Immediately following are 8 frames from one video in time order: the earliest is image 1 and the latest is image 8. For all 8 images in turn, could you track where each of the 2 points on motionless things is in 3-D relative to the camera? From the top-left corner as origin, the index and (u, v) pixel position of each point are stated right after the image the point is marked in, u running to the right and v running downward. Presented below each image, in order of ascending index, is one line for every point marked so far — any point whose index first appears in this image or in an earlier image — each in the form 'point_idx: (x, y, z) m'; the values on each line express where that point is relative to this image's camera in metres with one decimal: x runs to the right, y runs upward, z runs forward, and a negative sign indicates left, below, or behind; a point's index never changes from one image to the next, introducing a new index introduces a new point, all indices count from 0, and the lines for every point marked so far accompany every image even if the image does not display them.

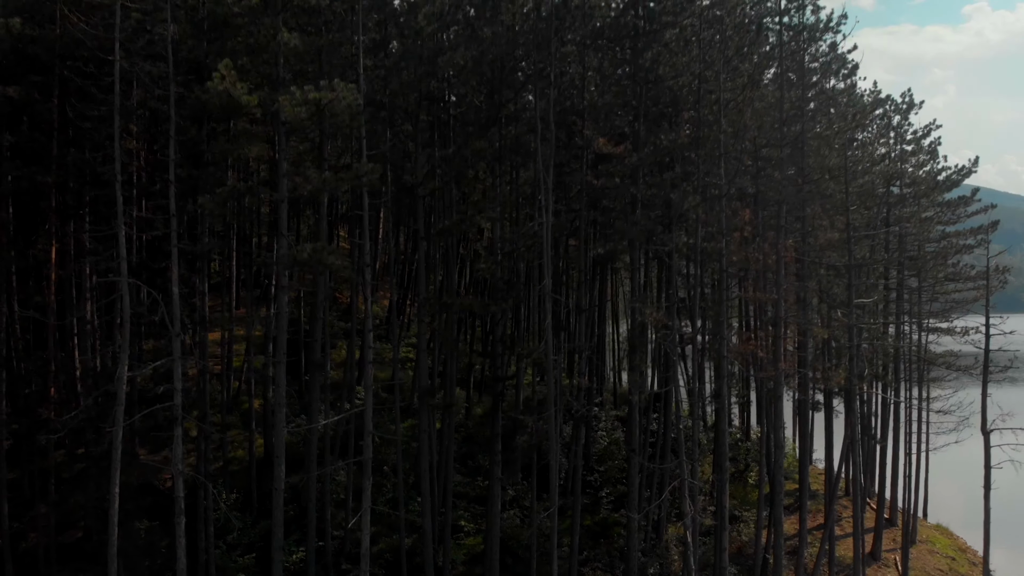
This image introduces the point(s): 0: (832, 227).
0: (+6.7, +1.2, +18.1) m
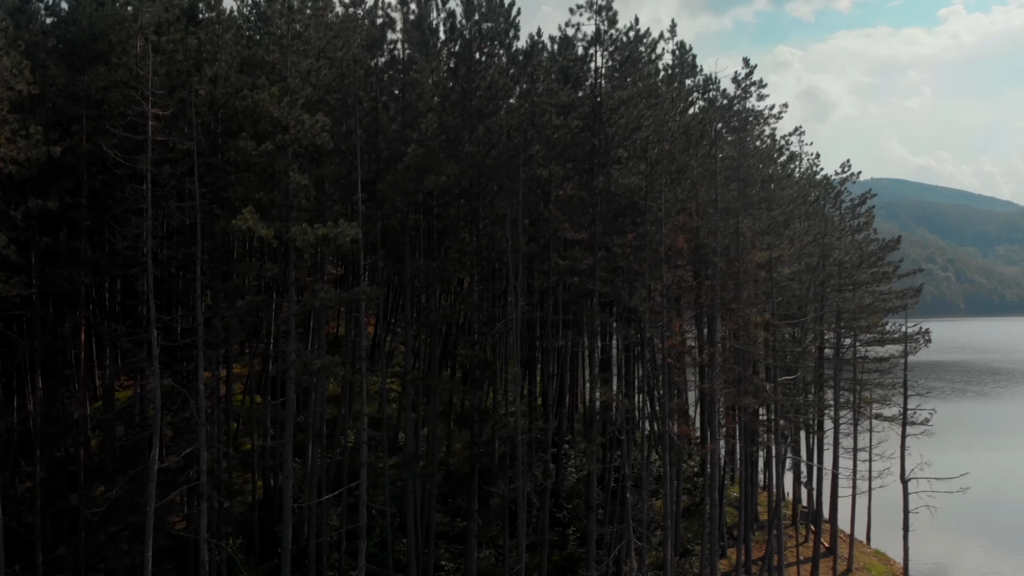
0: (+6.1, -0.6, +20.7) m
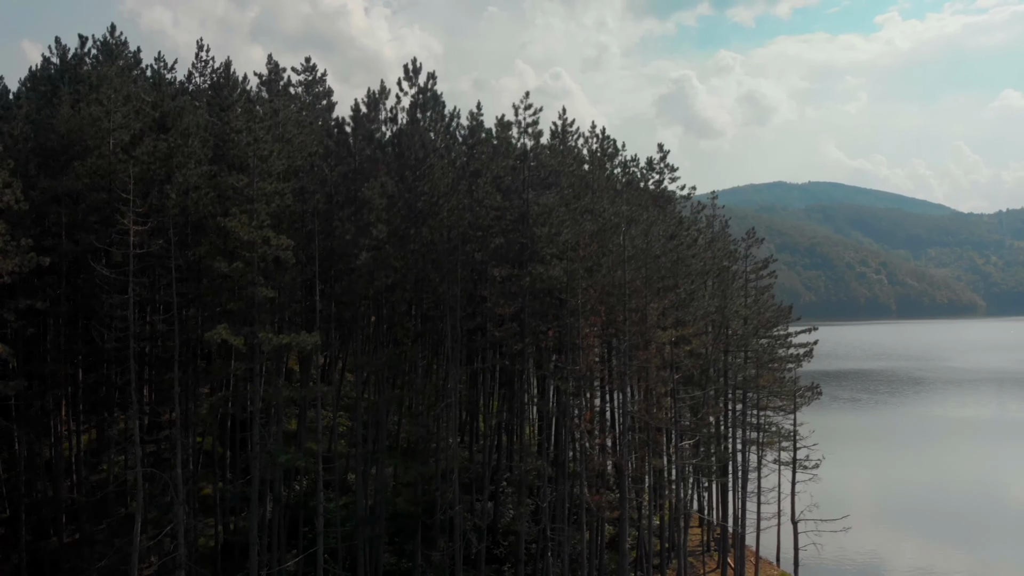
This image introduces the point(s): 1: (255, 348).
0: (+4.4, -2.5, +23.7) m
1: (-5.6, -1.3, +18.3) m
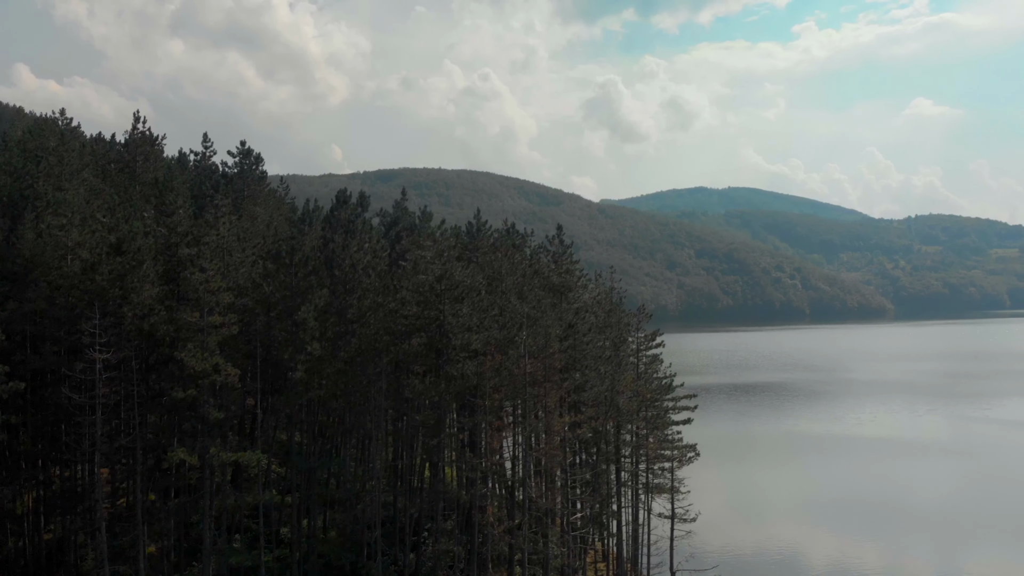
0: (+1.7, -5.5, +27.6) m
1: (-7.8, -4.3, +21.4) m
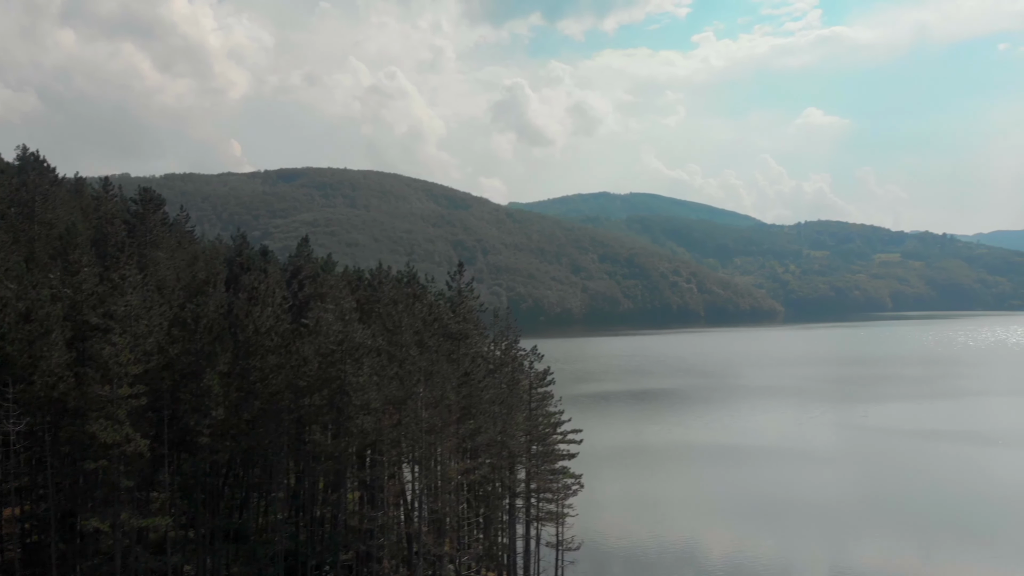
0: (-1.9, -7.5, +29.9) m
1: (-10.7, -6.3, +22.7) m
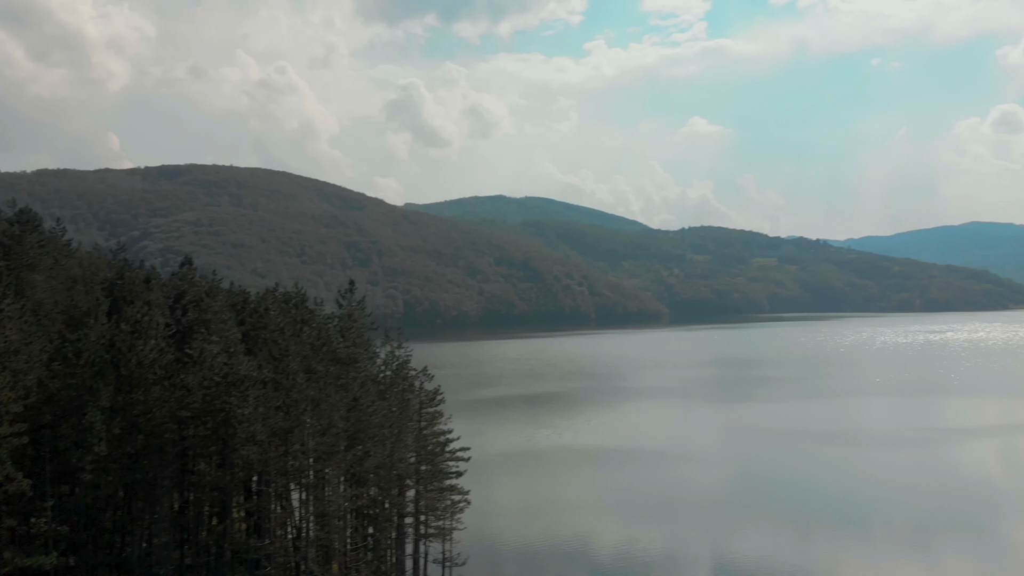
0: (-6.1, -8.6, +30.8) m
1: (-13.9, -7.3, +22.5) m
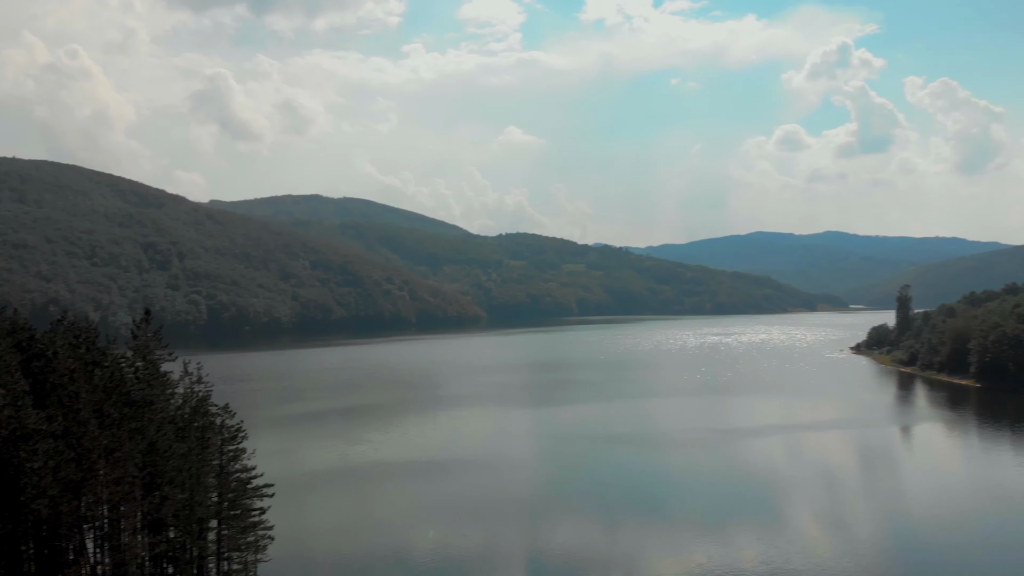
0: (-13.8, -10.6, +31.6) m
1: (-19.7, -9.3, +21.8) m
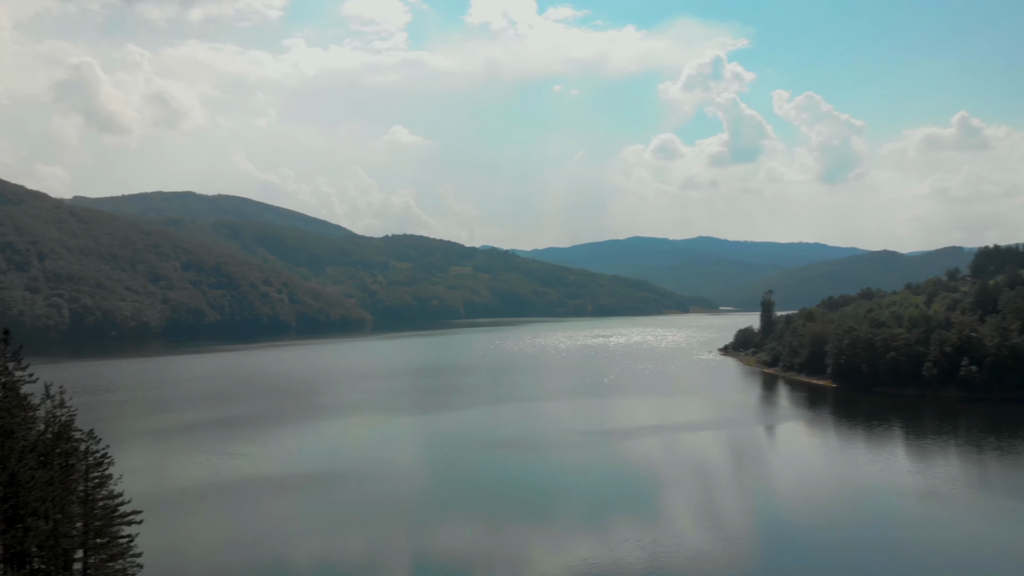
0: (-19.1, -12.0, +31.9) m
1: (-23.6, -10.8, +21.5) m
